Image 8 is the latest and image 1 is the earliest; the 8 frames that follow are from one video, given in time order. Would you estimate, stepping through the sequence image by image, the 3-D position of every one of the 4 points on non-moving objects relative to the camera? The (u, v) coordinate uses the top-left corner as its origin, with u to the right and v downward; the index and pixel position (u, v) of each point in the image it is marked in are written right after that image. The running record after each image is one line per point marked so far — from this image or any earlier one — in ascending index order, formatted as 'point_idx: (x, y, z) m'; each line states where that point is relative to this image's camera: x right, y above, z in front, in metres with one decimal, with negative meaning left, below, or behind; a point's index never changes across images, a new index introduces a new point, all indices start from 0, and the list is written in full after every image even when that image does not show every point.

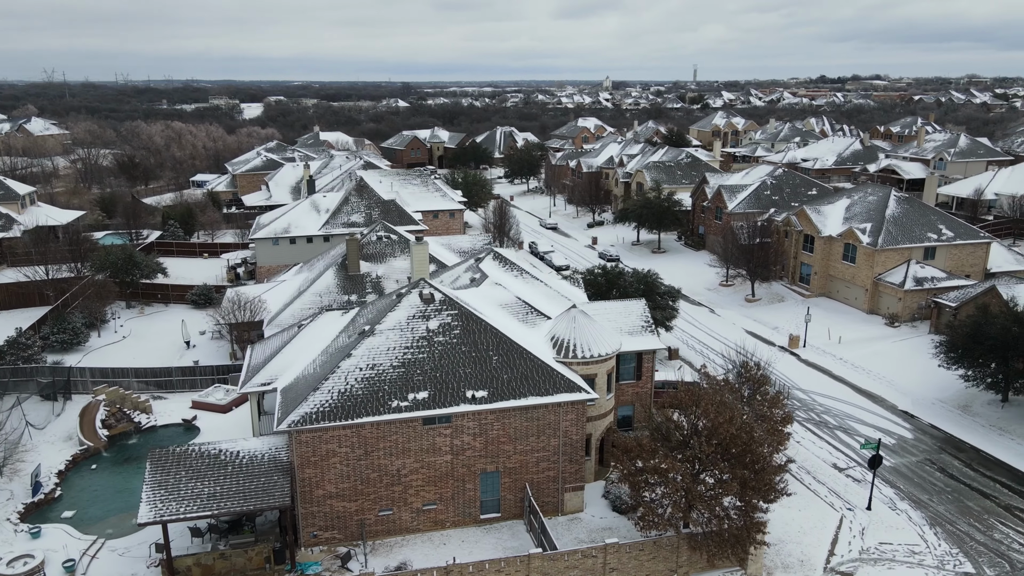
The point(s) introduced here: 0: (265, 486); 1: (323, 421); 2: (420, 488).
0: (-6.1, -4.9, +17.9) m
1: (-4.8, -3.3, +18.3) m
2: (-2.5, -5.4, +19.6) m
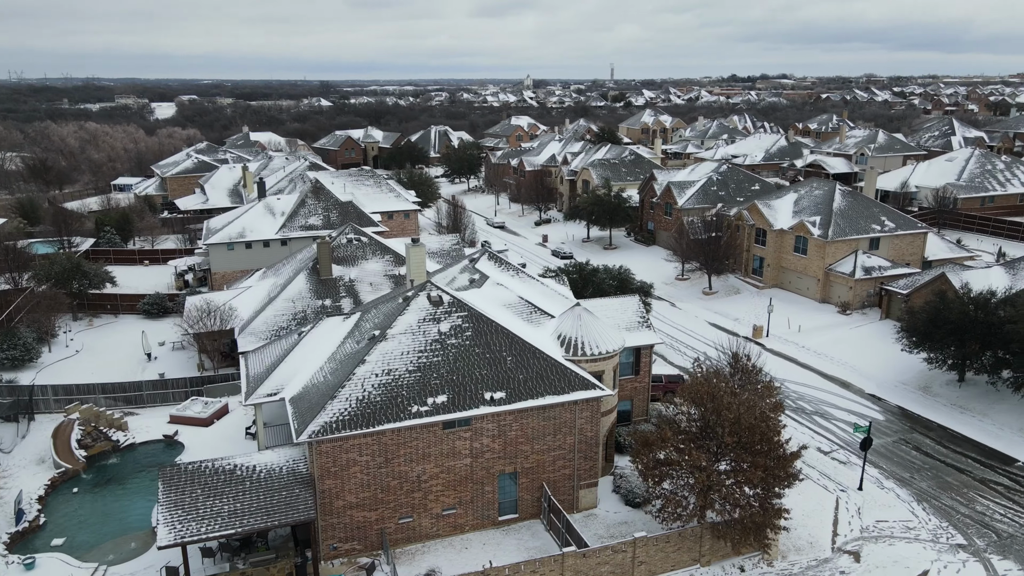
0: (-5.3, -5.0, +17.3) m
1: (-4.1, -3.4, +17.8) m
2: (-1.9, -5.4, +19.3) m
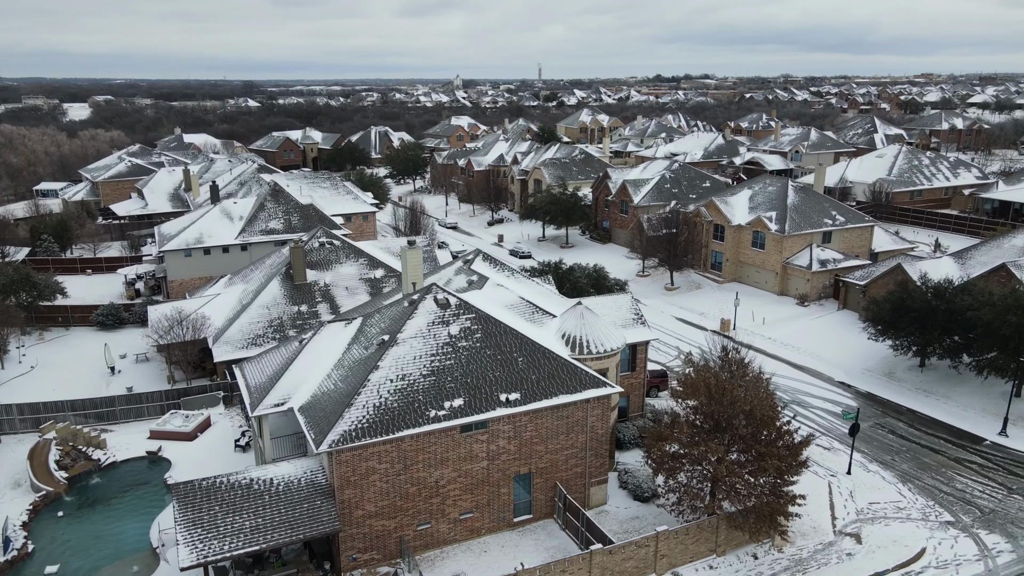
0: (-4.7, -5.2, +16.8) m
1: (-3.5, -3.6, +17.4) m
2: (-1.4, -5.5, +19.1) m
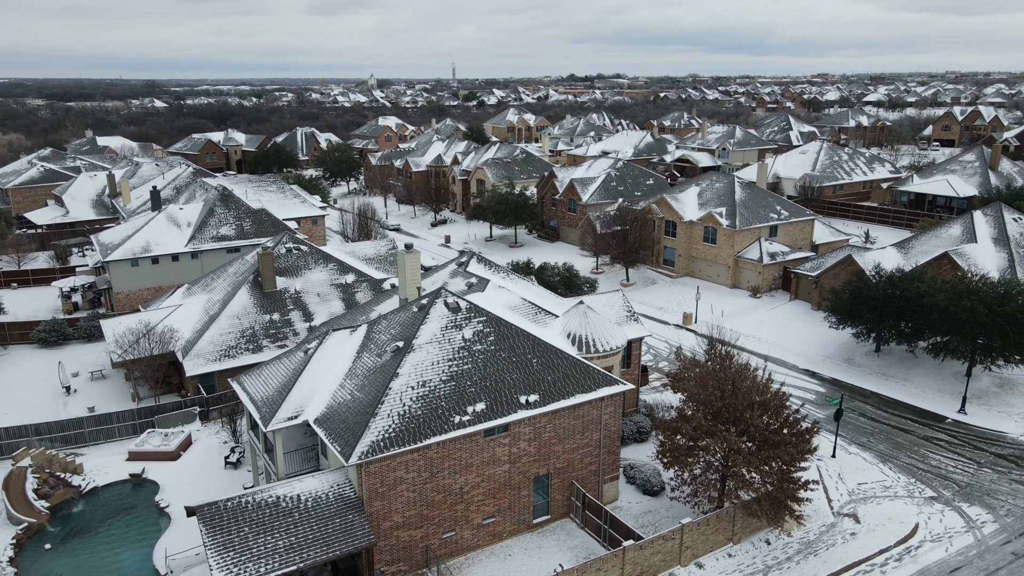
0: (-3.8, -5.3, +16.3) m
1: (-2.8, -3.7, +17.0) m
2: (-0.8, -5.6, +18.9) m
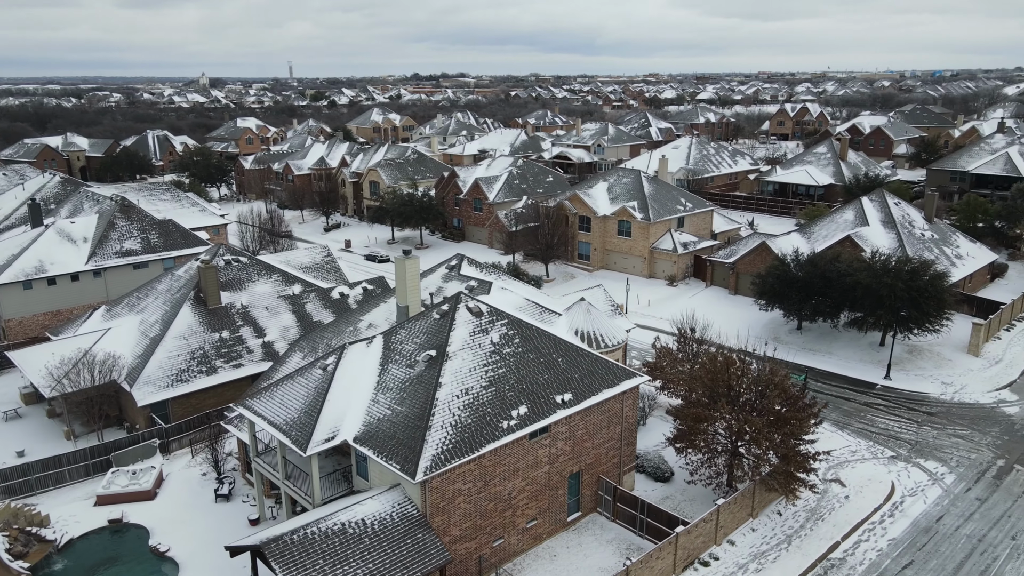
0: (-2.1, -5.5, +15.6) m
1: (-1.3, -3.9, +16.5) m
2: (+0.4, -5.6, +18.7) m
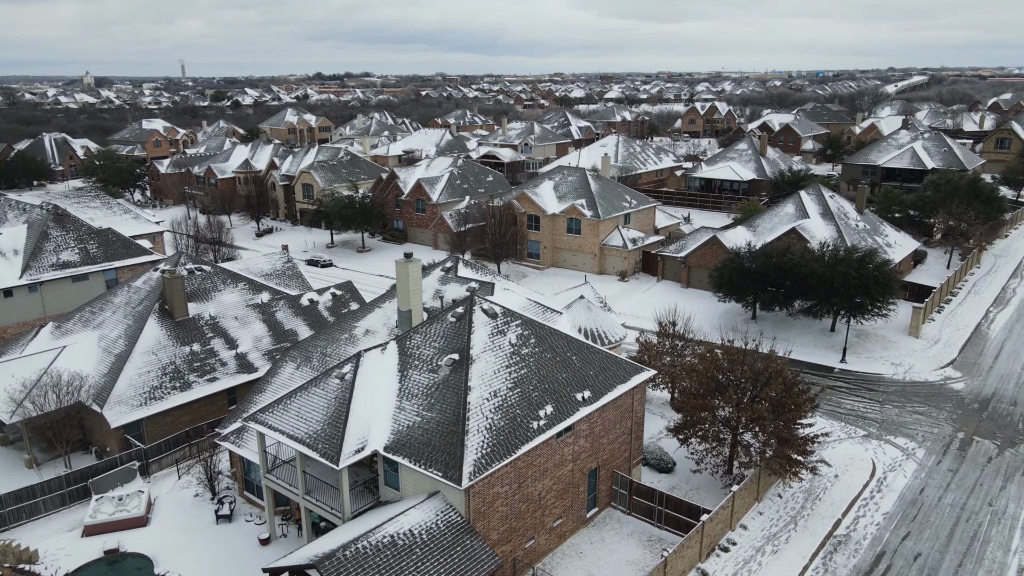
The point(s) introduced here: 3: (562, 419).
0: (-1.0, -5.6, +15.3) m
1: (-0.4, -3.9, +16.3) m
2: (+1.1, -5.6, +18.7) m
3: (+1.3, -3.3, +18.3) m
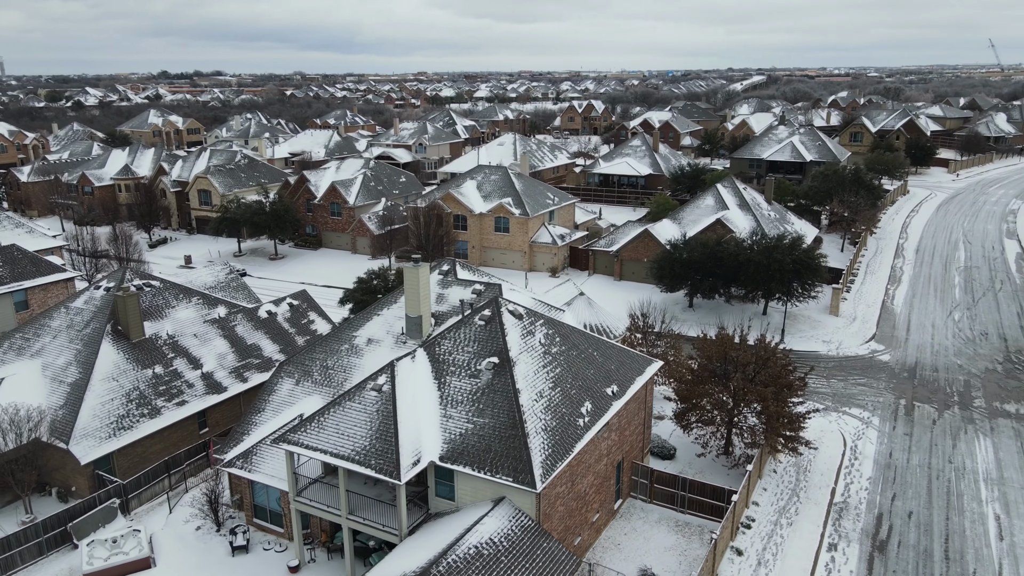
0: (+0.7, -5.6, +15.3) m
1: (+1.0, -3.9, +16.3) m
2: (+2.1, -5.5, +19.0) m
3: (+2.3, -3.2, +18.5) m
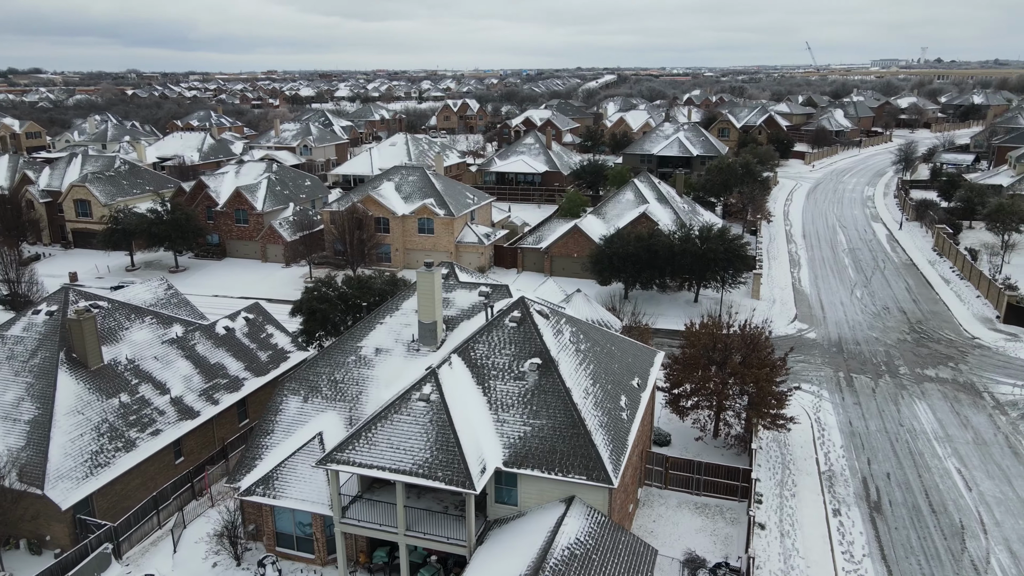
0: (+2.5, -5.6, +15.5) m
1: (+2.5, -3.8, +16.6) m
2: (+3.2, -5.4, +19.4) m
3: (+3.3, -3.1, +19.0) m
